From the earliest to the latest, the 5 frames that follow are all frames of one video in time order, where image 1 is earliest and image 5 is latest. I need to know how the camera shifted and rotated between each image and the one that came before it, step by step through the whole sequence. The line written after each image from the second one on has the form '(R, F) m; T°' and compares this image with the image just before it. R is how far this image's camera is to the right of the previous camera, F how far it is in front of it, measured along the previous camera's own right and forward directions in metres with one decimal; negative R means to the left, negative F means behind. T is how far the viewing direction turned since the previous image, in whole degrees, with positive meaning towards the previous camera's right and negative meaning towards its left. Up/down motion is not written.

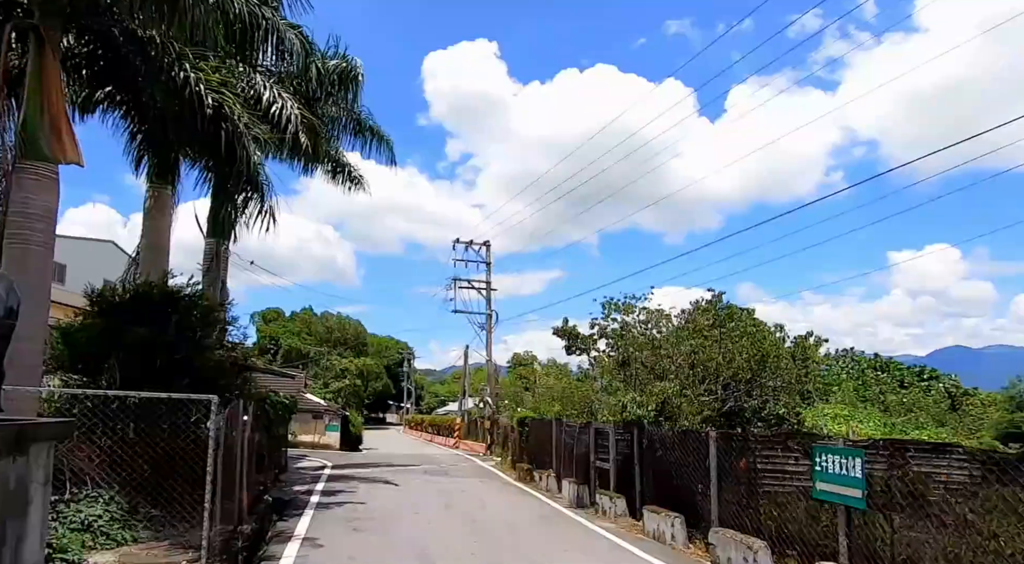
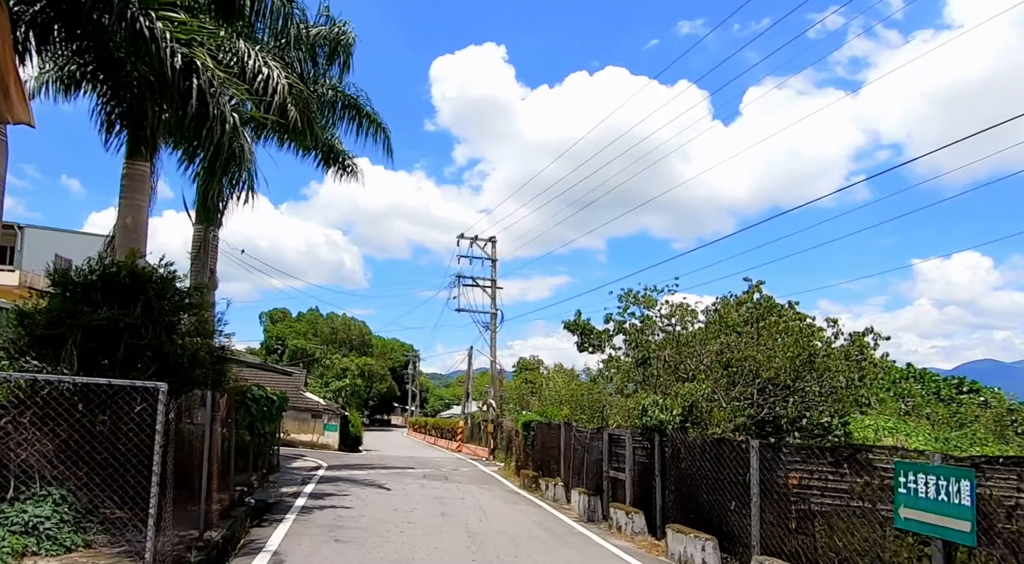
(0.0, +1.3) m; -1°
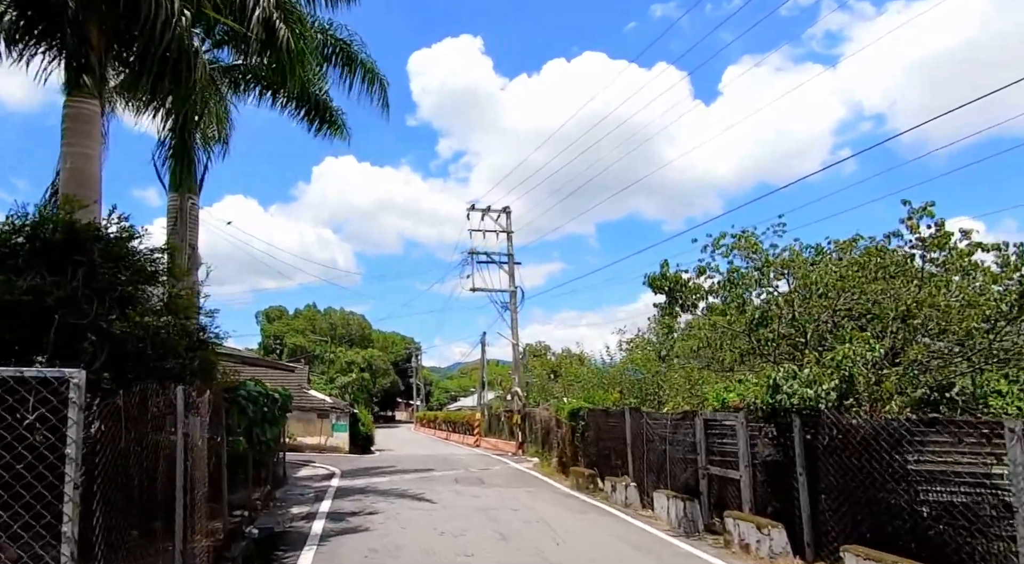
(-0.9, +2.8) m; 0°
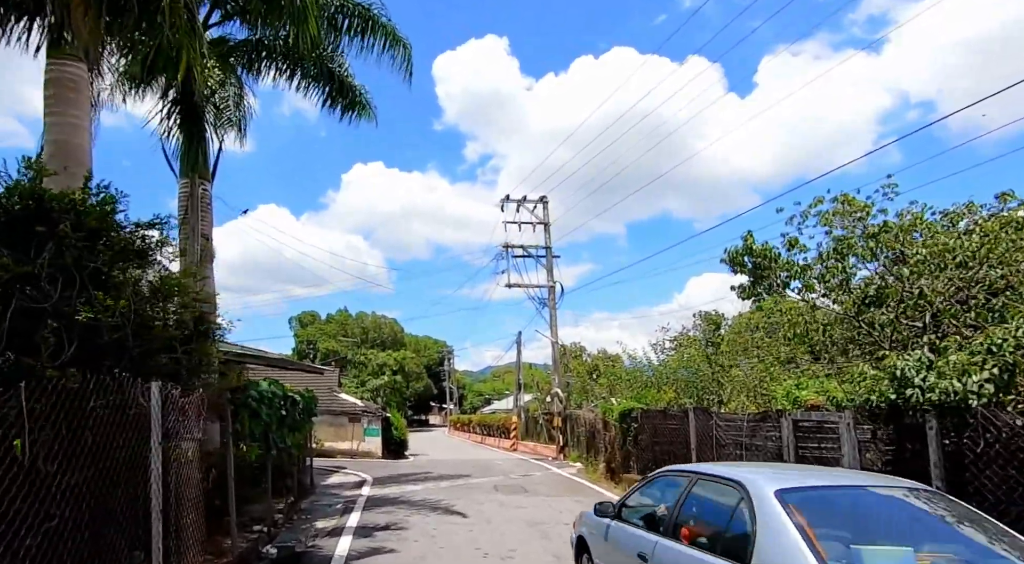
(-0.2, +1.4) m; -2°
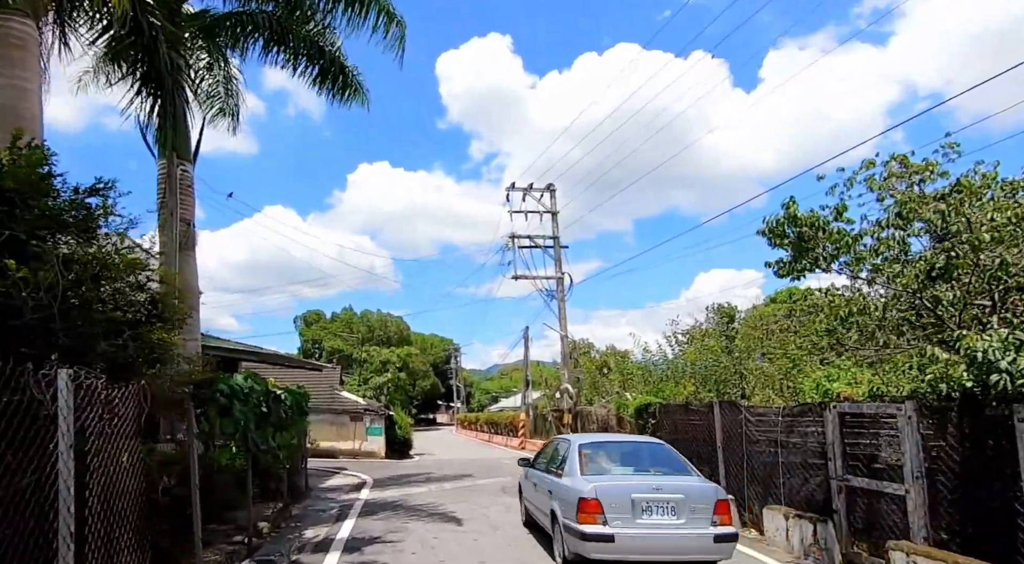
(0.0, +1.0) m; 0°
